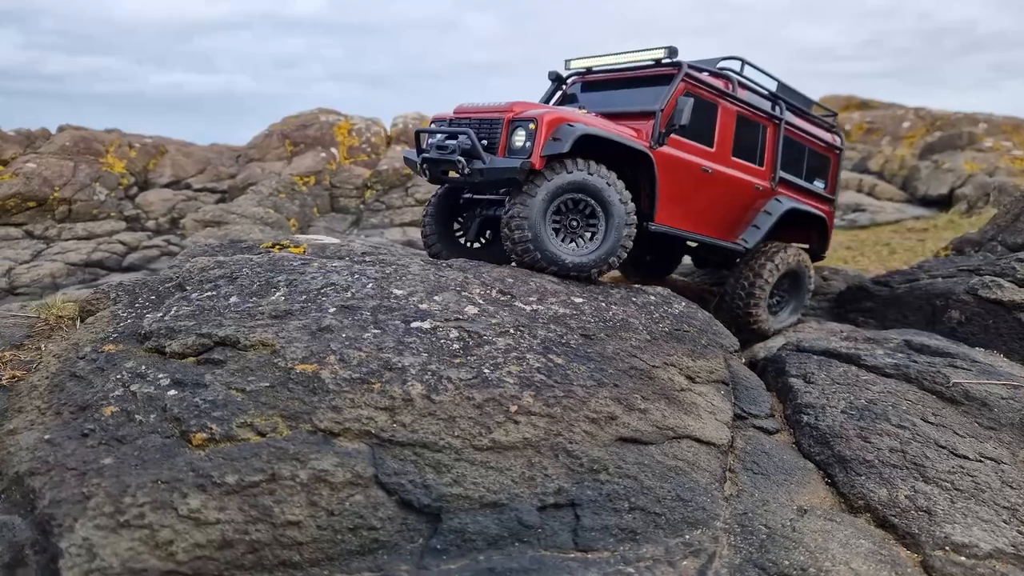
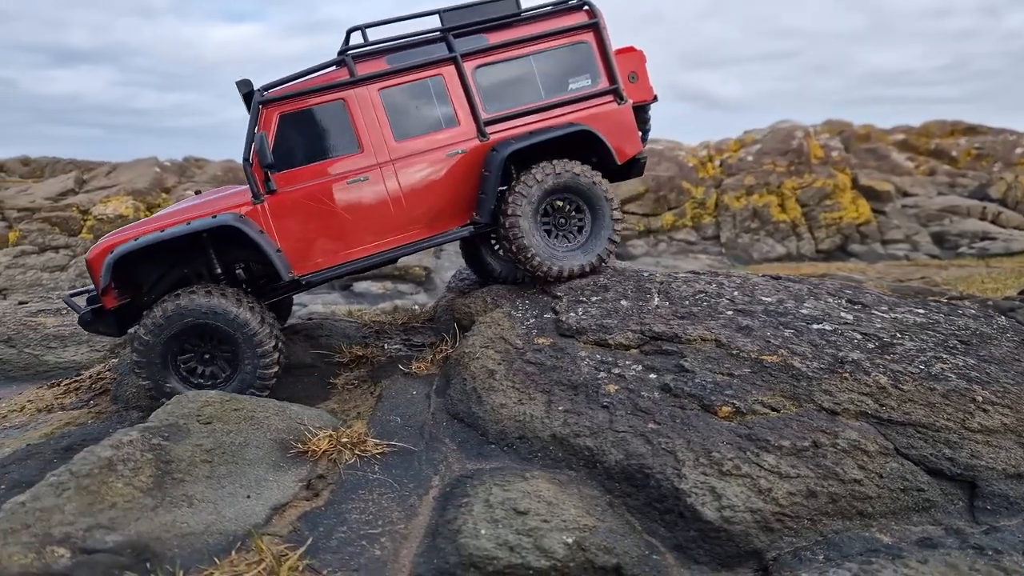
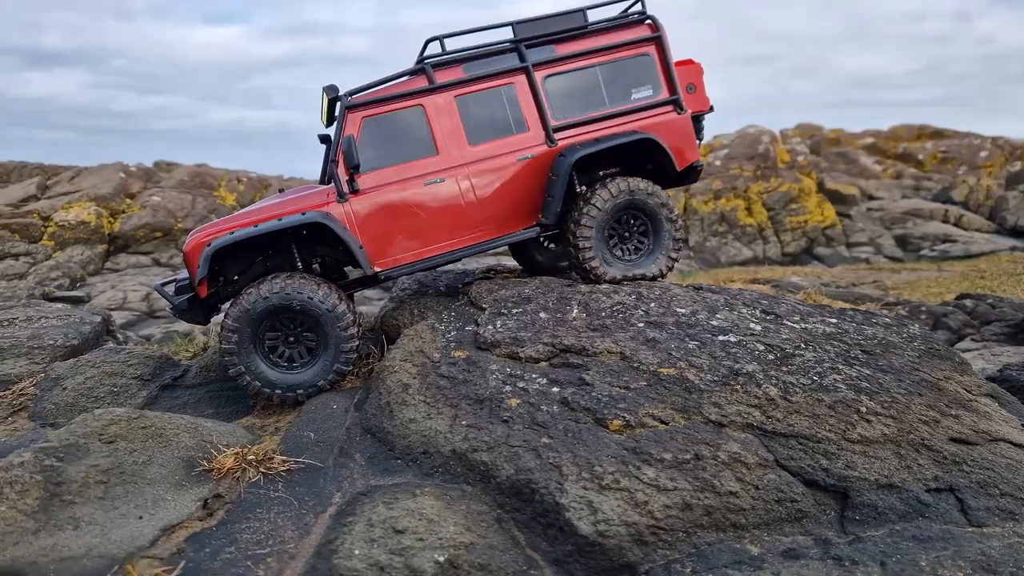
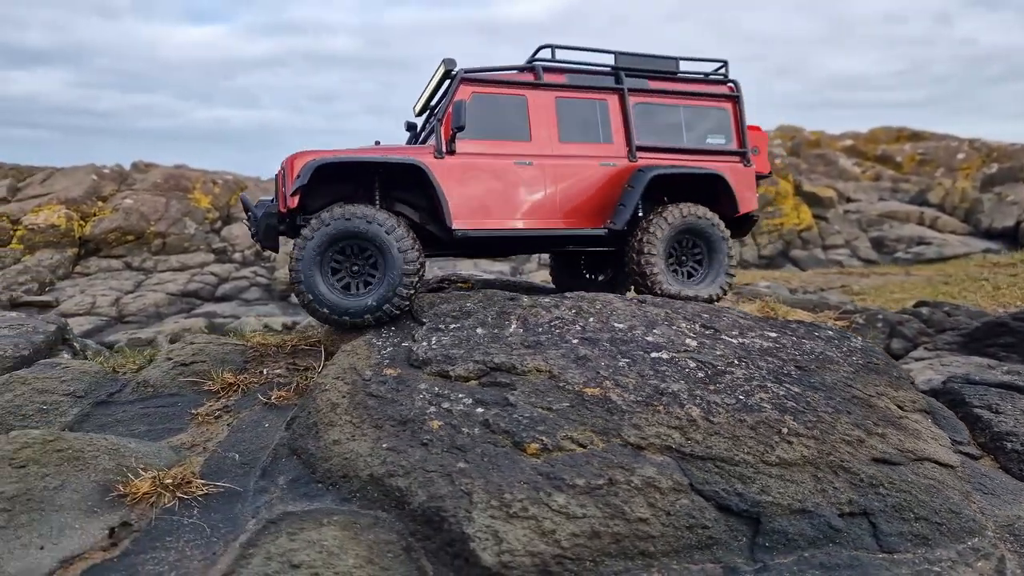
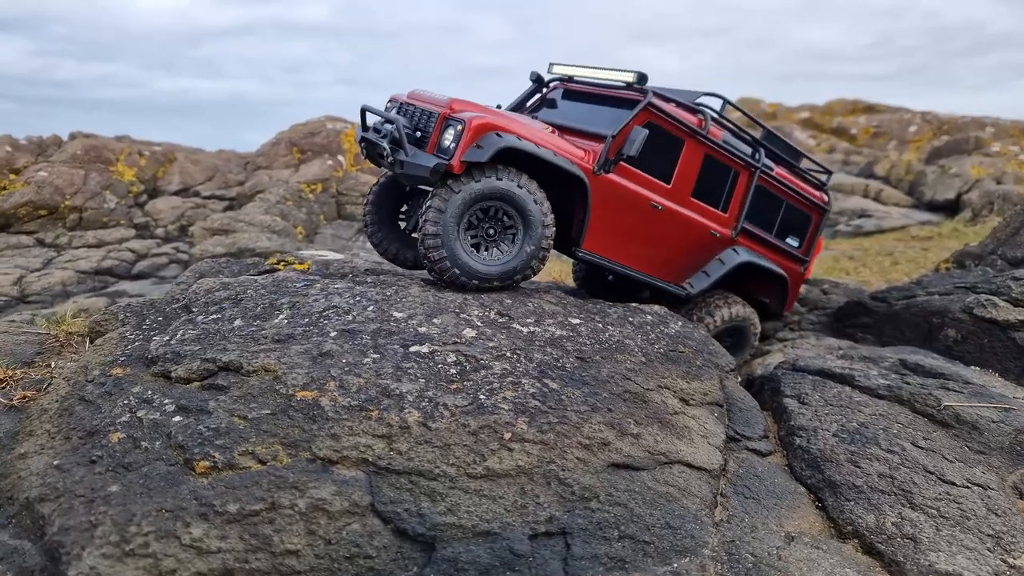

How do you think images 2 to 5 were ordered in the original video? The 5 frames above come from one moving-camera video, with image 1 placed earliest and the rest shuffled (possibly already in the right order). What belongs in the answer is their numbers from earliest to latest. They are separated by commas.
5, 4, 3, 2
